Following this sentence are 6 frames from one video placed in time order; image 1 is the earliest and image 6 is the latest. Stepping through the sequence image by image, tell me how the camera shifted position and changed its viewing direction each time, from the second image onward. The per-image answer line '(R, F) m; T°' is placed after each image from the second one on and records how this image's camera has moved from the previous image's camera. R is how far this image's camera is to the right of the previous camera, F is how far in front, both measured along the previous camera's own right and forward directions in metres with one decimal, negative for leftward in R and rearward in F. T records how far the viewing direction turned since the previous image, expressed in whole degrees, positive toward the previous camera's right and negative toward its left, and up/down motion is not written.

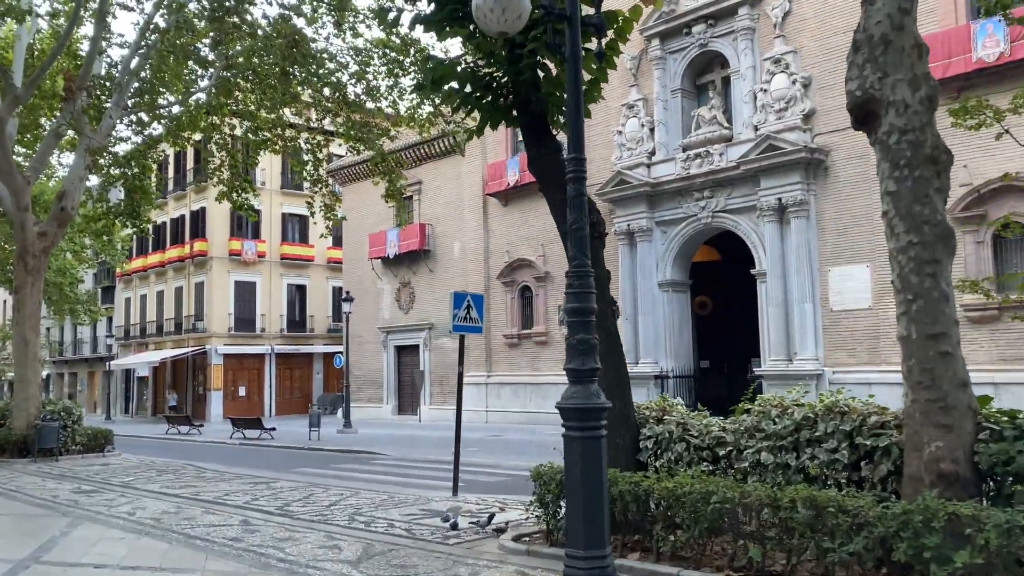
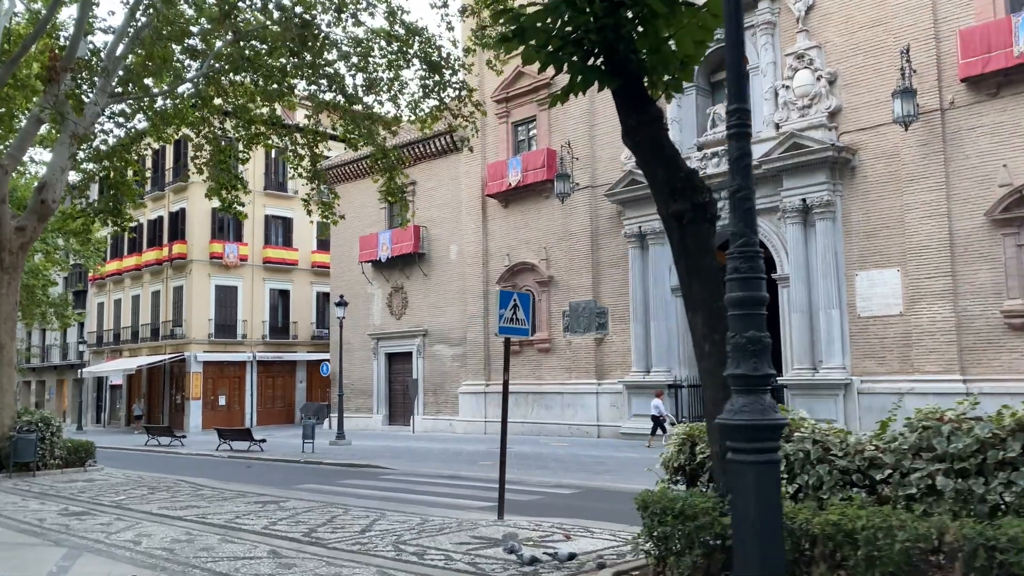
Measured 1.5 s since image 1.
(-0.8, +1.0) m; +2°
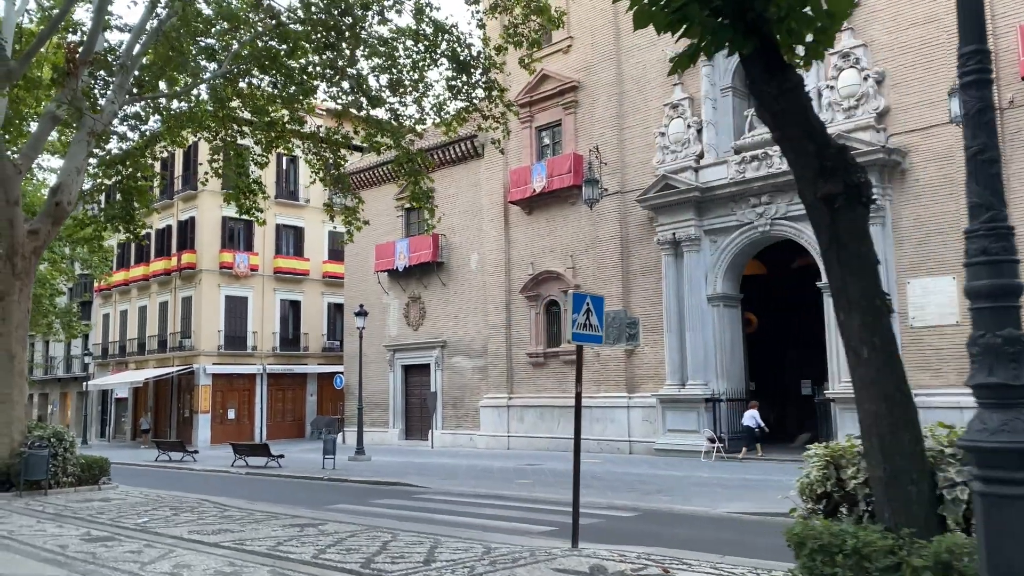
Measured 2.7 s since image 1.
(-0.7, +0.8) m; 0°
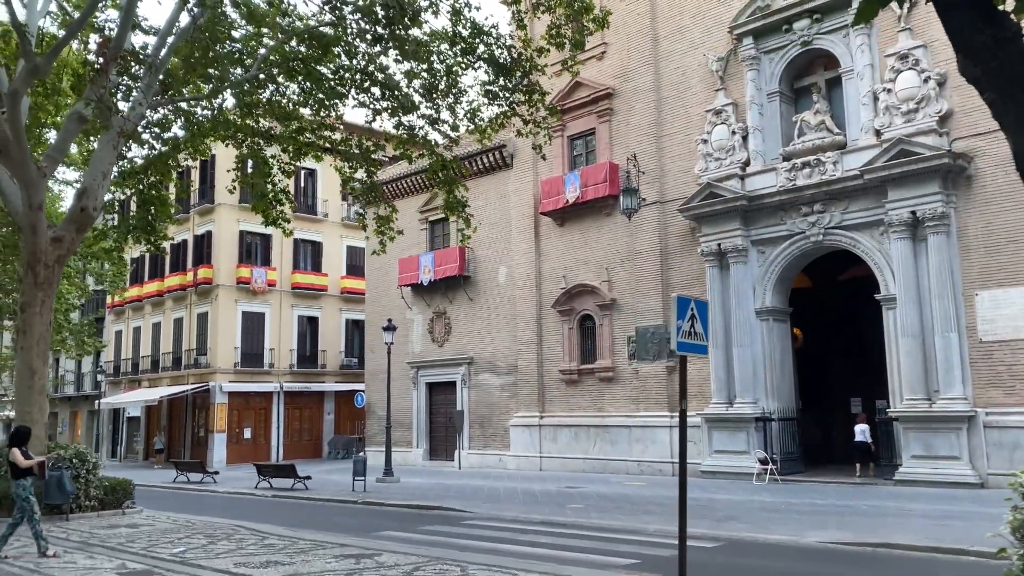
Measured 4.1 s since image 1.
(-0.8, +0.9) m; 0°
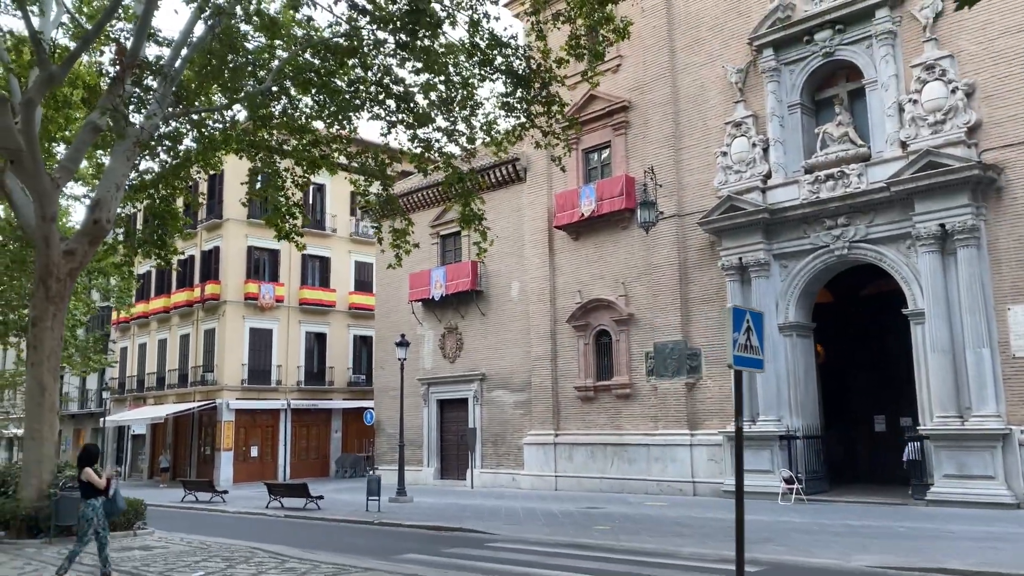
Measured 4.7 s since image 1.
(-0.3, +0.4) m; 0°
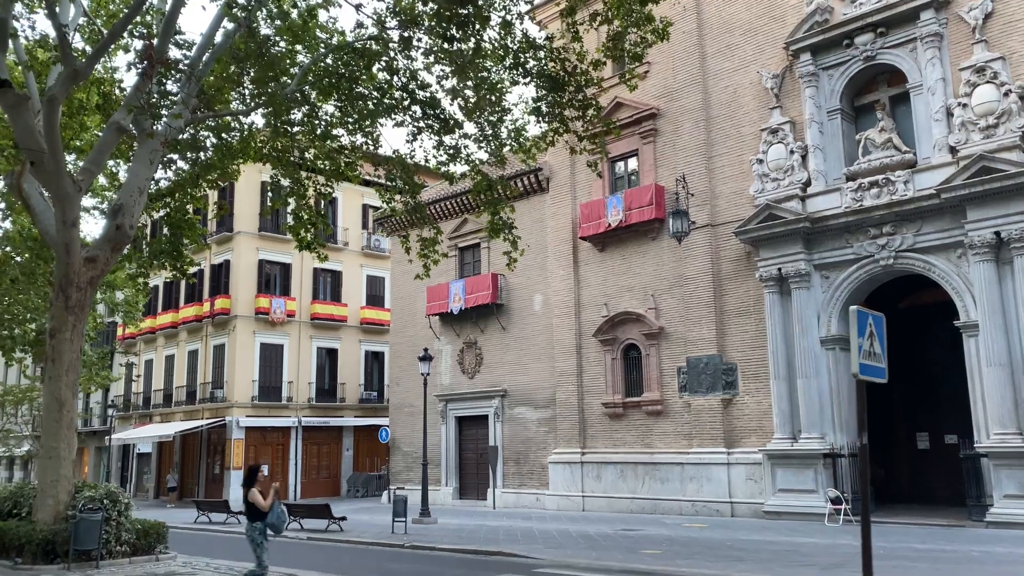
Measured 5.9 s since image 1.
(-0.7, +0.7) m; 0°
